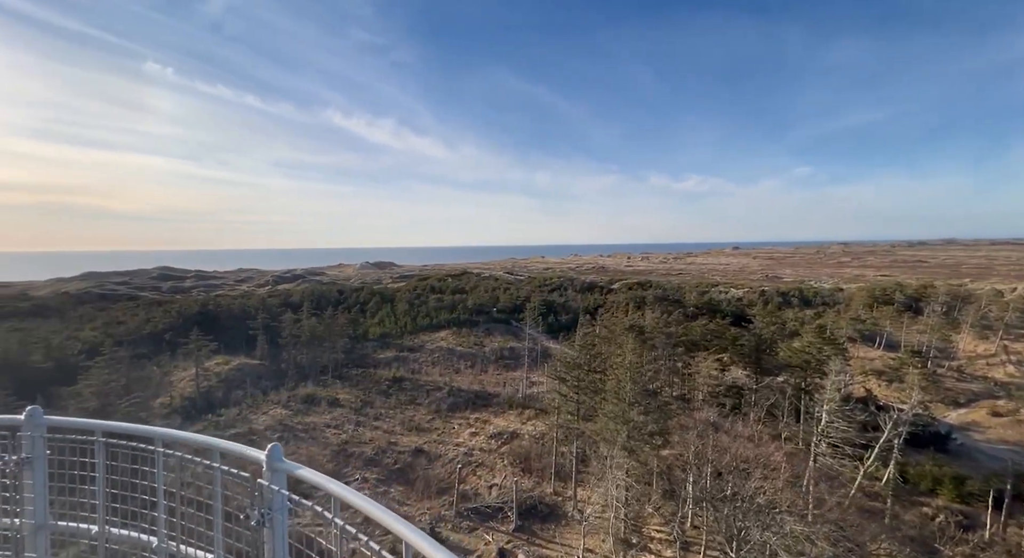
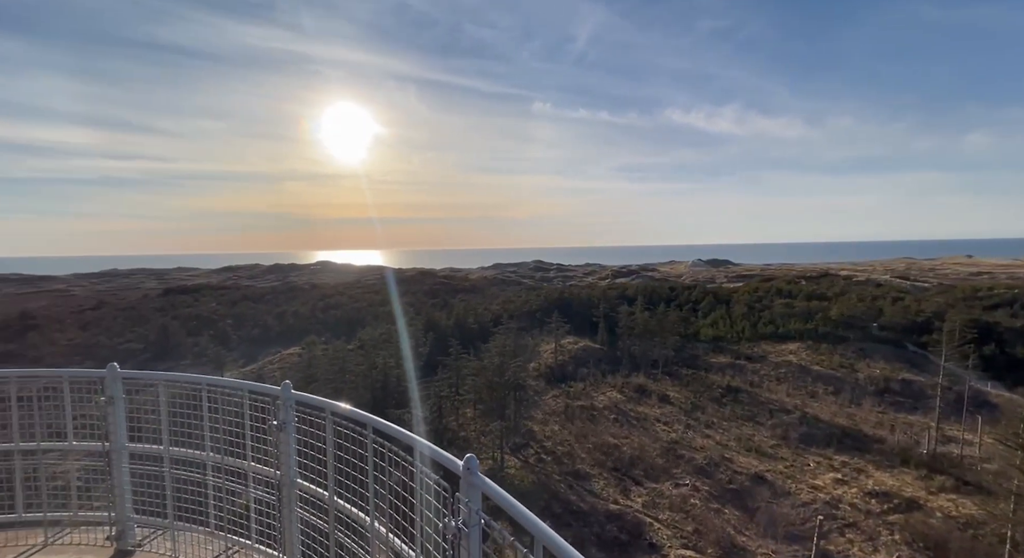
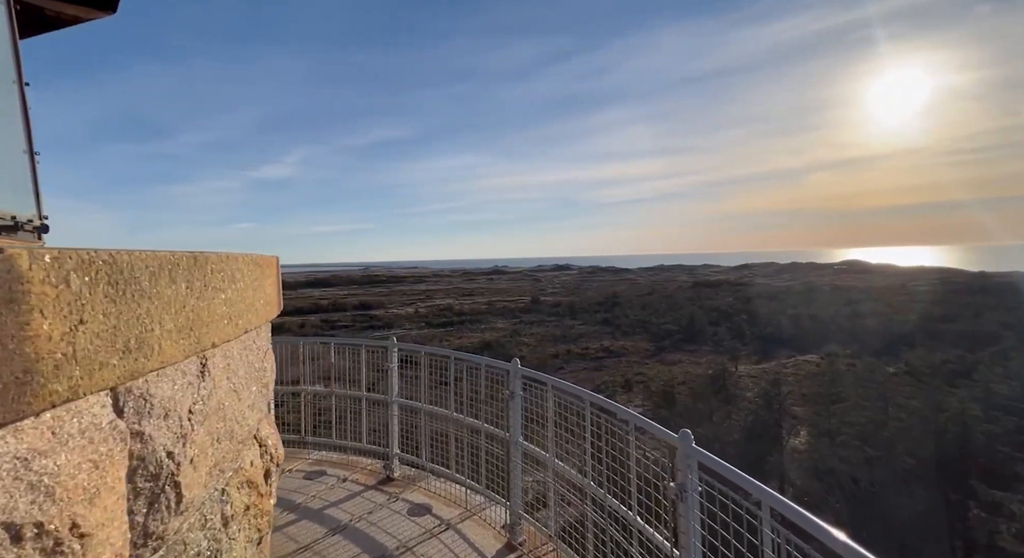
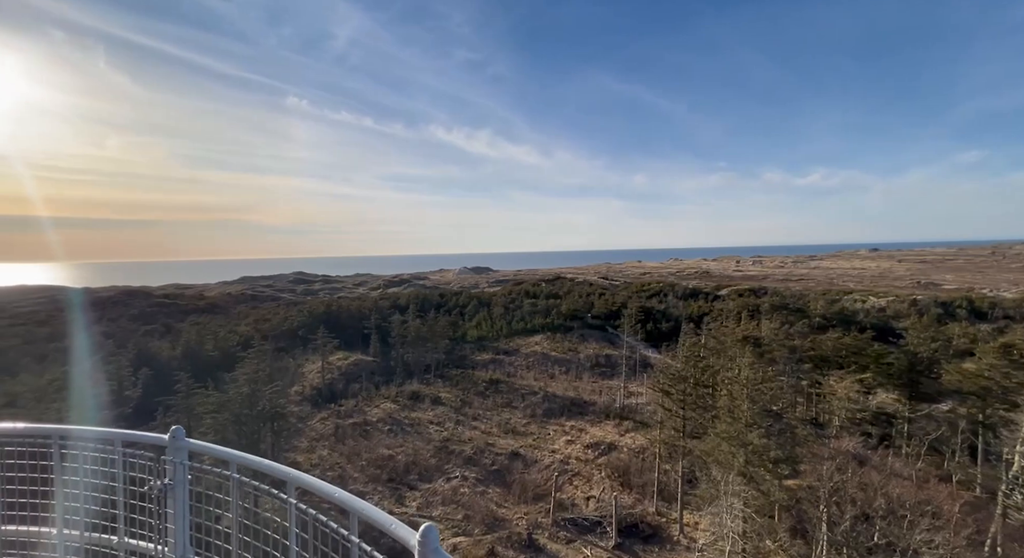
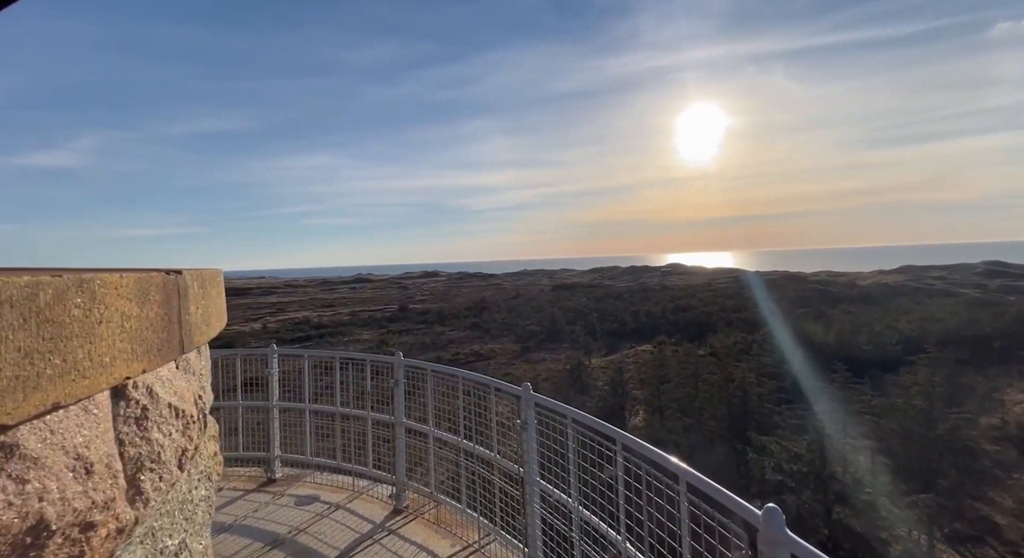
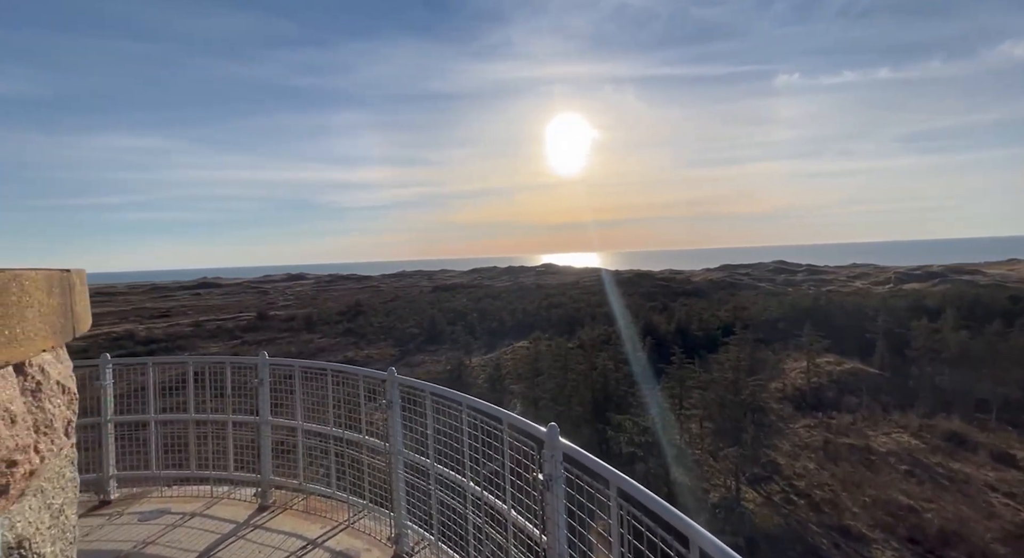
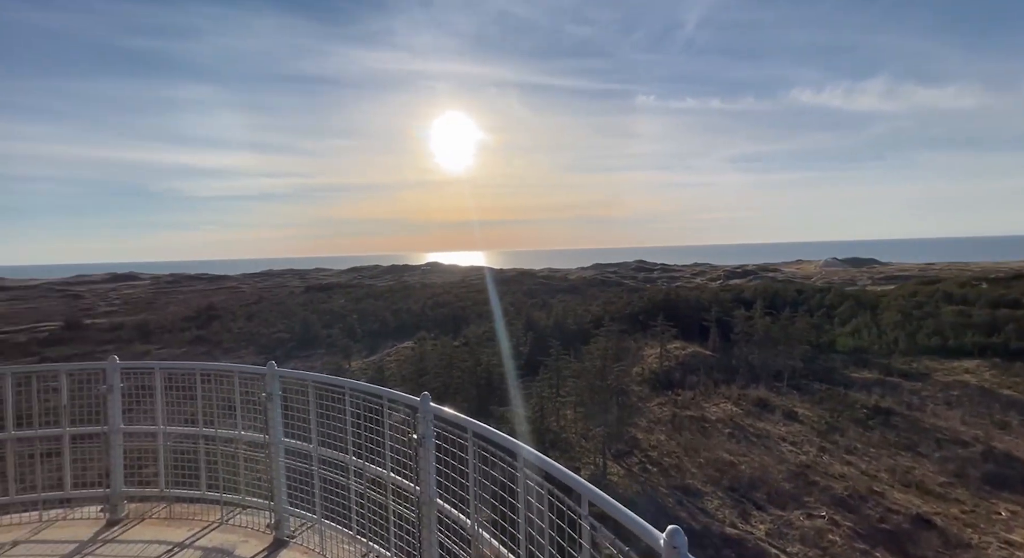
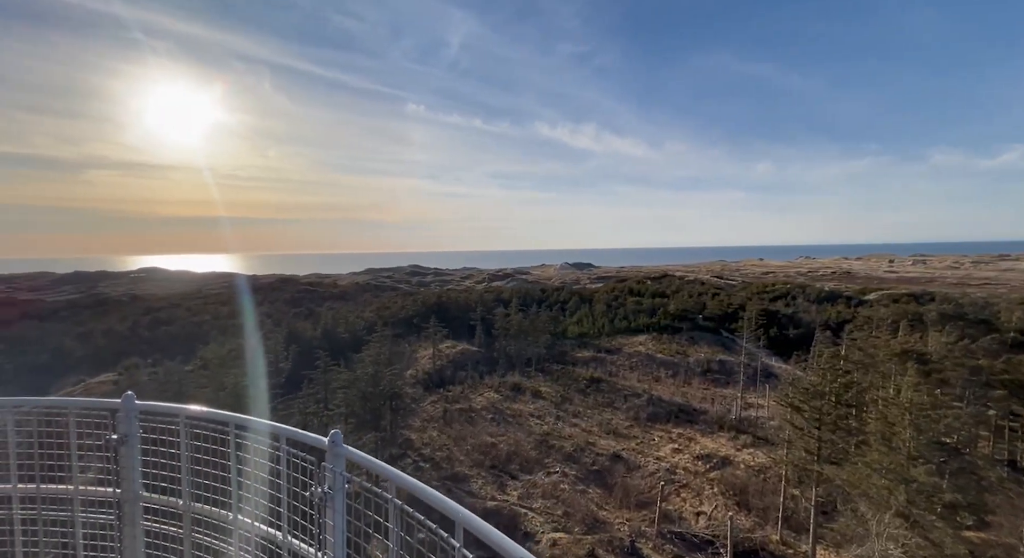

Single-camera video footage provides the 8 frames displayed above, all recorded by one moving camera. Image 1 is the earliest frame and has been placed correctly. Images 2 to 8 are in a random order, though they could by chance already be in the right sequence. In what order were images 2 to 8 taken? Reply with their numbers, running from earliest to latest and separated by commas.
4, 8, 2, 7, 6, 5, 3
